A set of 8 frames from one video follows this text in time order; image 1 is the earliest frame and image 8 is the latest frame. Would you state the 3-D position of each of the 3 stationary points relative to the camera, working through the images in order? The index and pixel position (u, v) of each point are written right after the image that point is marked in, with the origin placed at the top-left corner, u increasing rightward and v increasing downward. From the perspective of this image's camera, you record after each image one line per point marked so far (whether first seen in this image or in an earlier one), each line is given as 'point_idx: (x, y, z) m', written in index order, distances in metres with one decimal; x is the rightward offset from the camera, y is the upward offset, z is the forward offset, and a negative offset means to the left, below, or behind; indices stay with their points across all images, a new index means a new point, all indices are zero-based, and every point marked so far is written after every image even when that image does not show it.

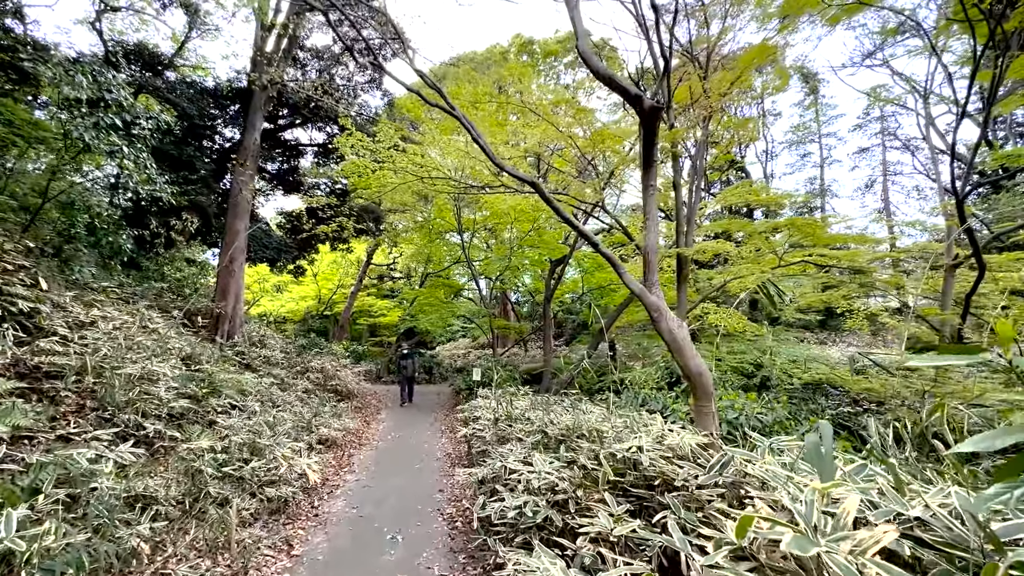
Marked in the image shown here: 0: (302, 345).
0: (-3.5, -1.0, +7.7) m
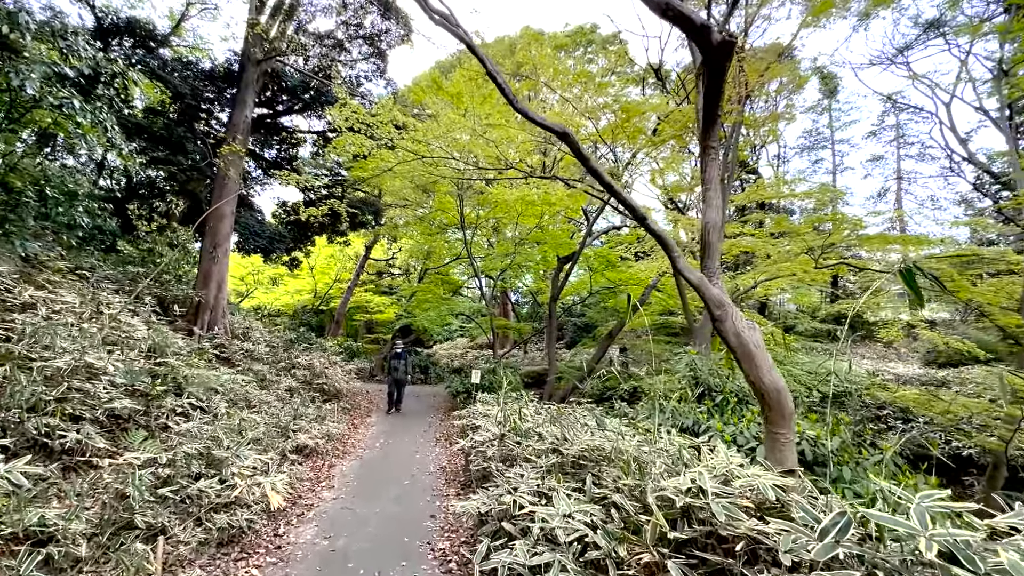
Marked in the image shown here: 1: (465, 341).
0: (-3.5, -0.8, +7.3) m
1: (-1.5, -1.7, +15.1) m
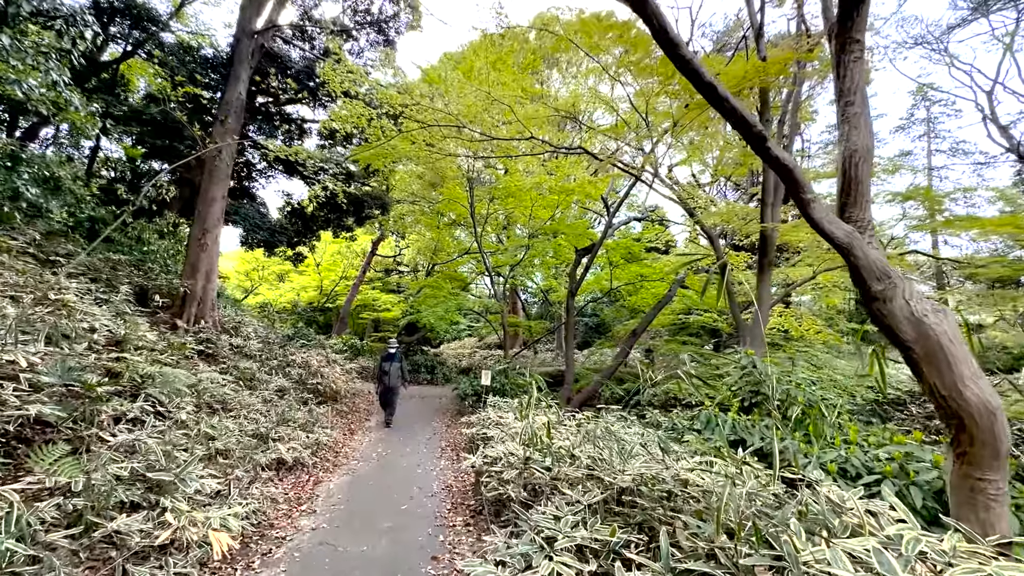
0: (-3.3, -0.7, +6.8) m
1: (-1.2, -1.6, +14.6) m
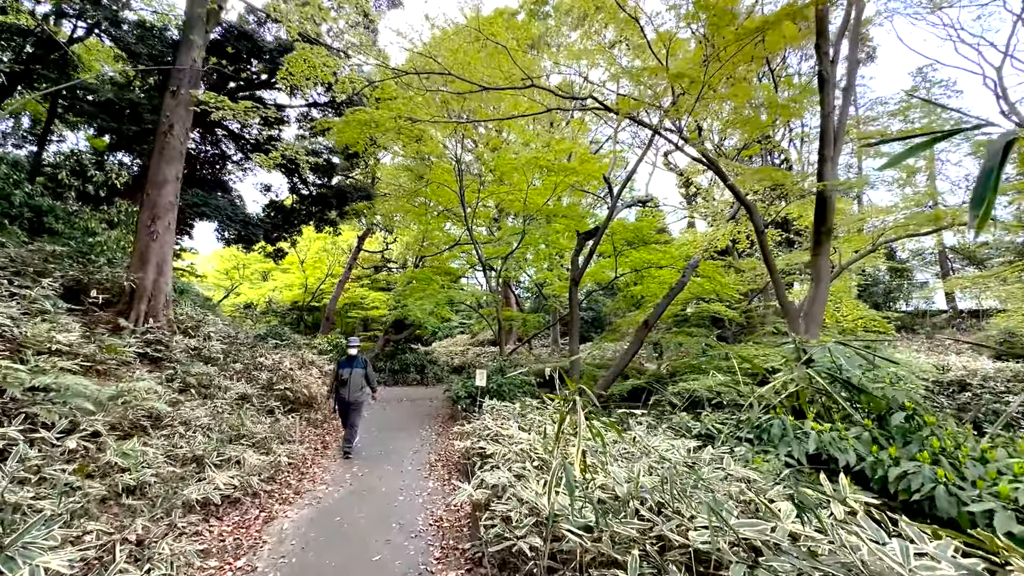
0: (-3.3, -0.6, +6.2) m
1: (-1.4, -1.5, +14.0) m
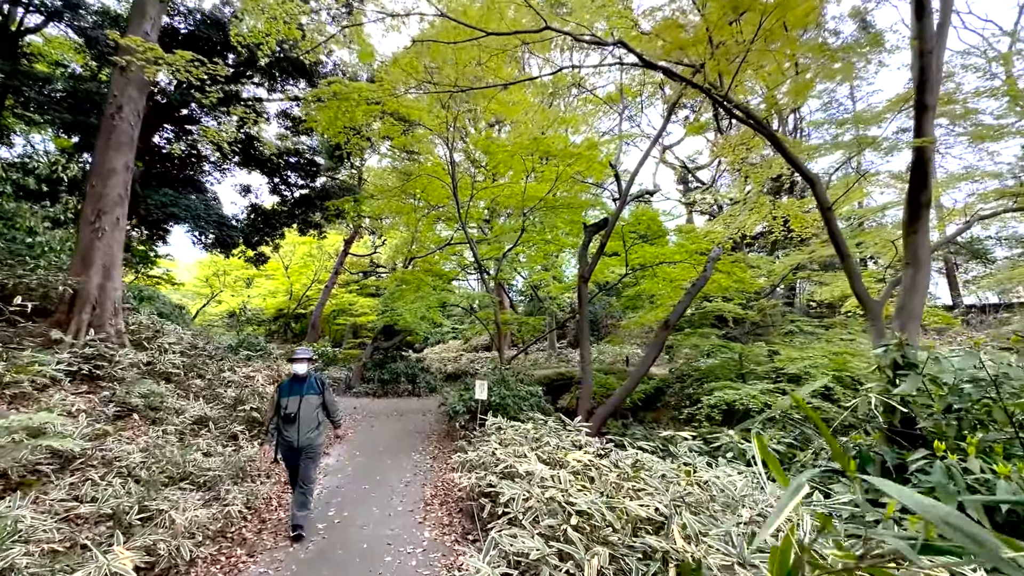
0: (-3.3, -0.7, +5.5) m
1: (-1.5, -1.6, +13.4) m
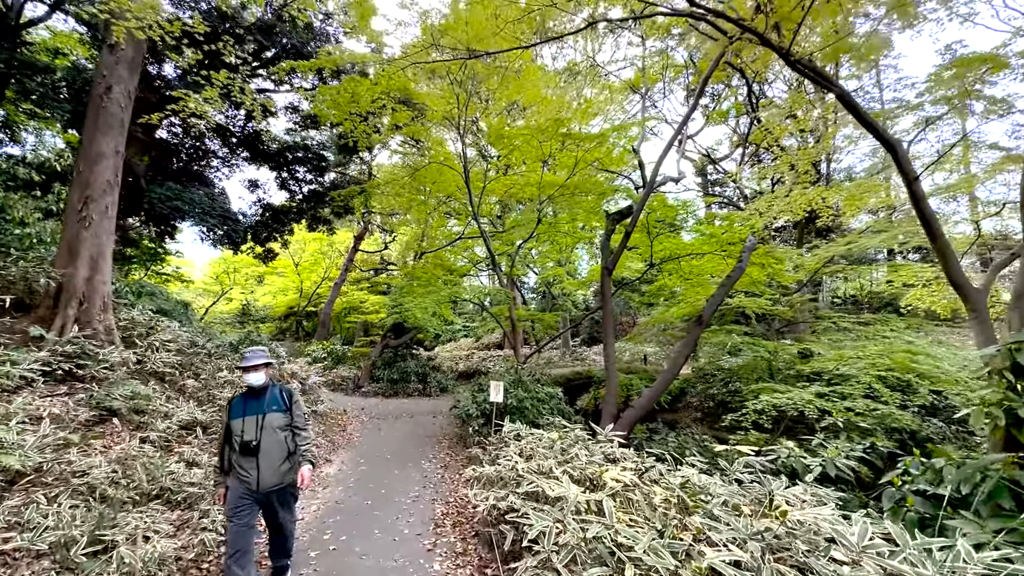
0: (-3.2, -0.6, +5.3) m
1: (-1.1, -1.5, +13.1) m
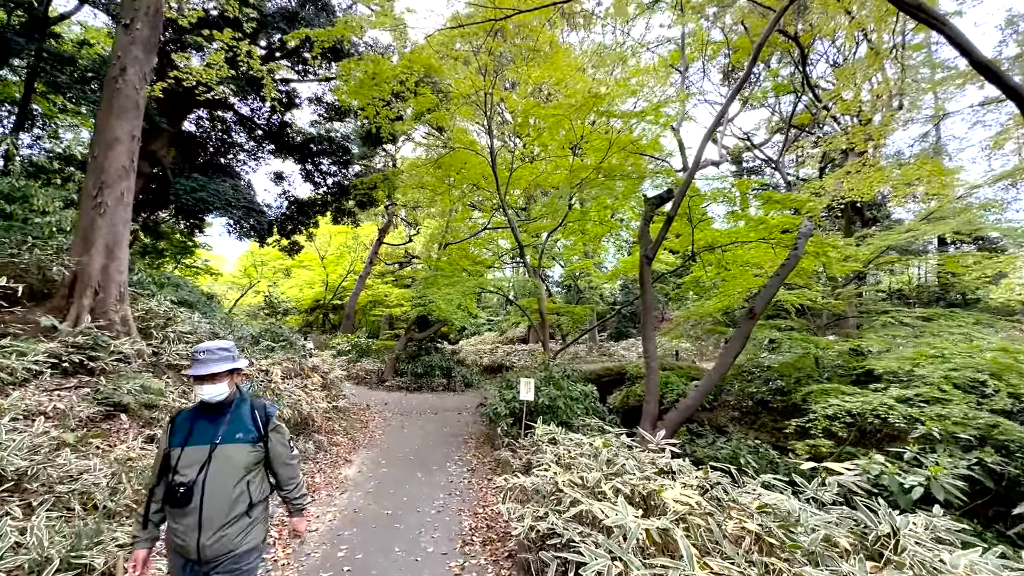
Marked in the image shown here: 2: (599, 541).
0: (-2.8, -0.5, +5.2) m
1: (-0.4, -1.3, +12.8) m
2: (+0.2, -0.7, +1.5) m
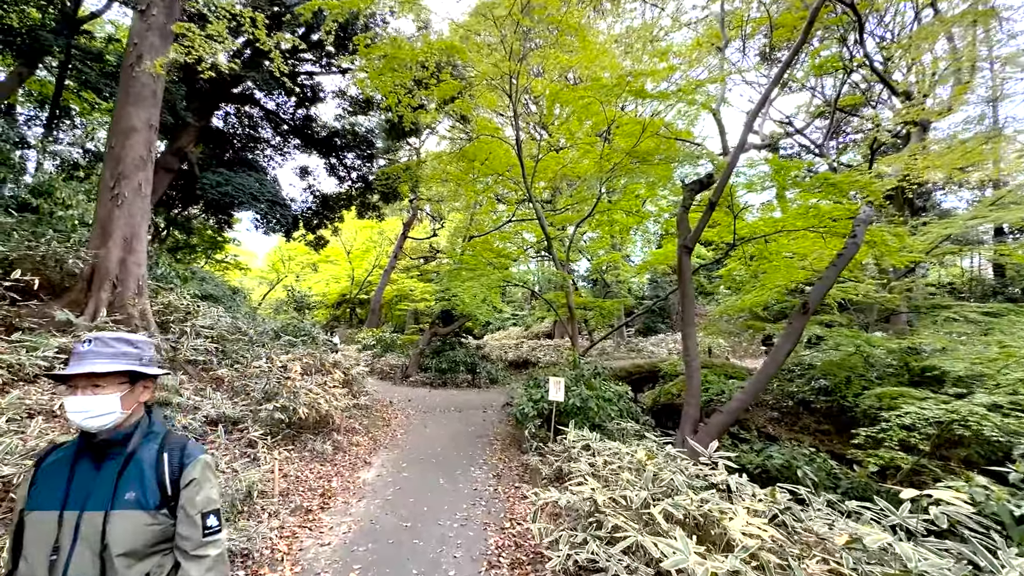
0: (-2.6, -0.5, +5.1) m
1: (+0.2, -1.1, +12.6) m
2: (+0.3, -0.7, +1.2) m
